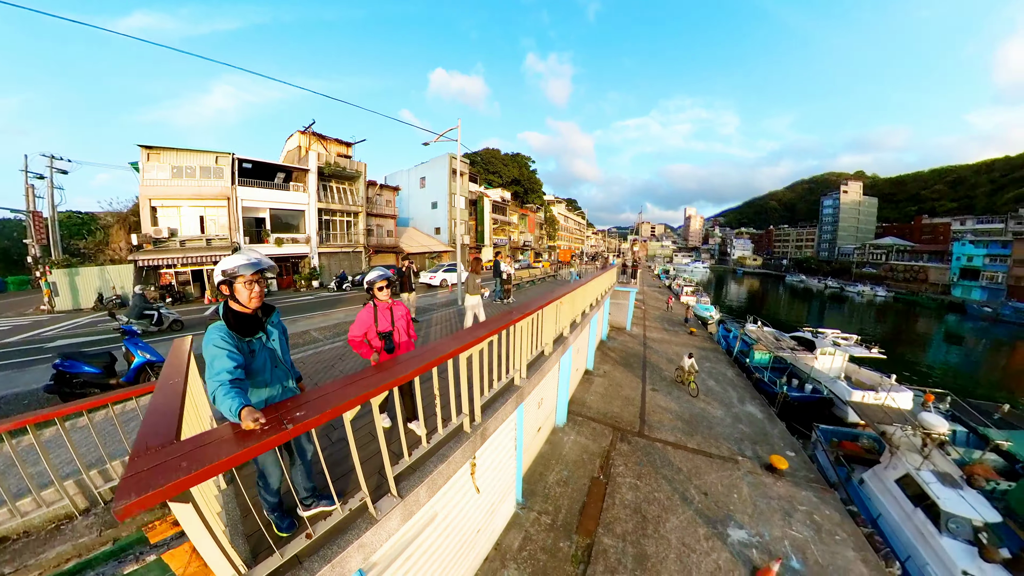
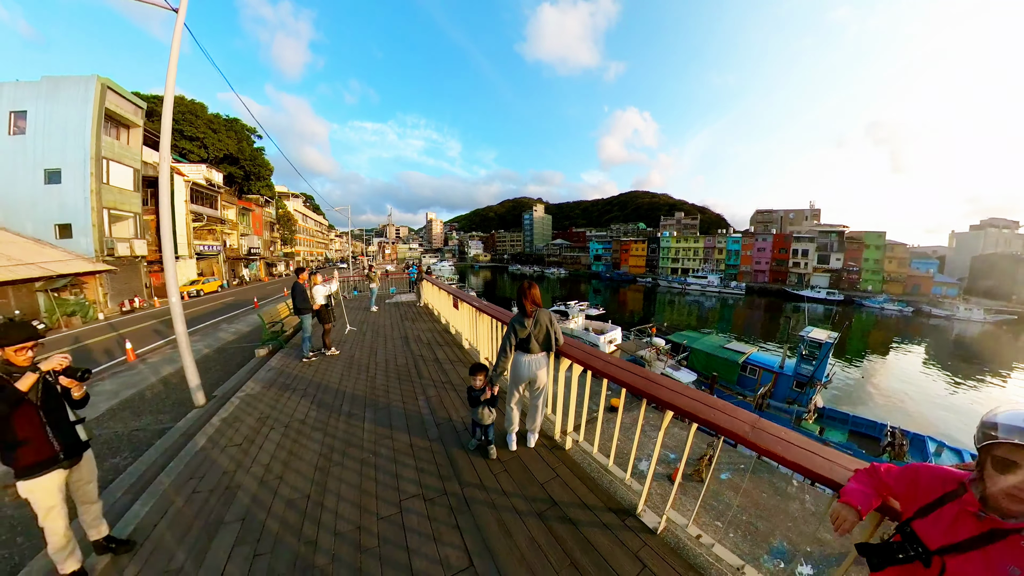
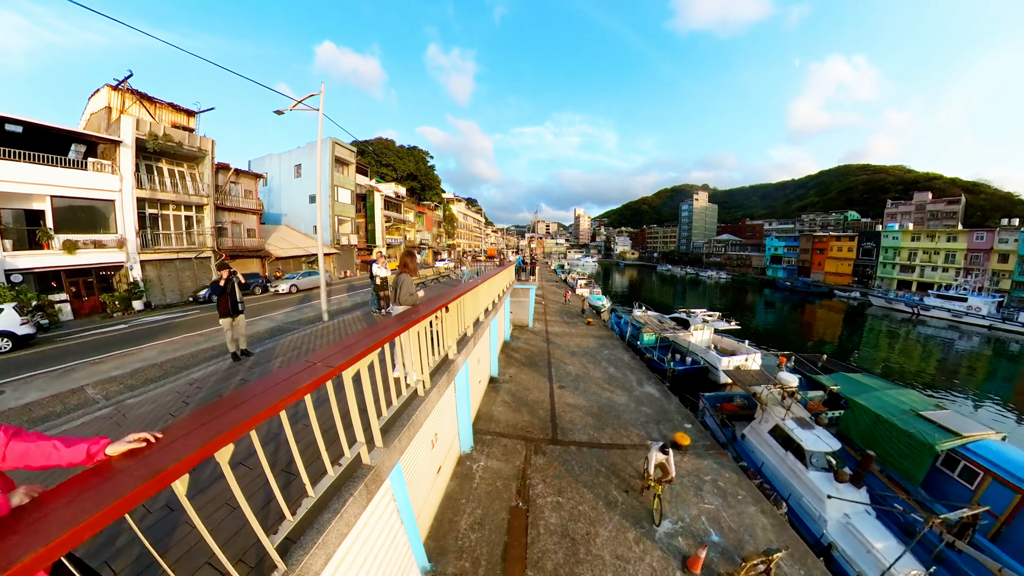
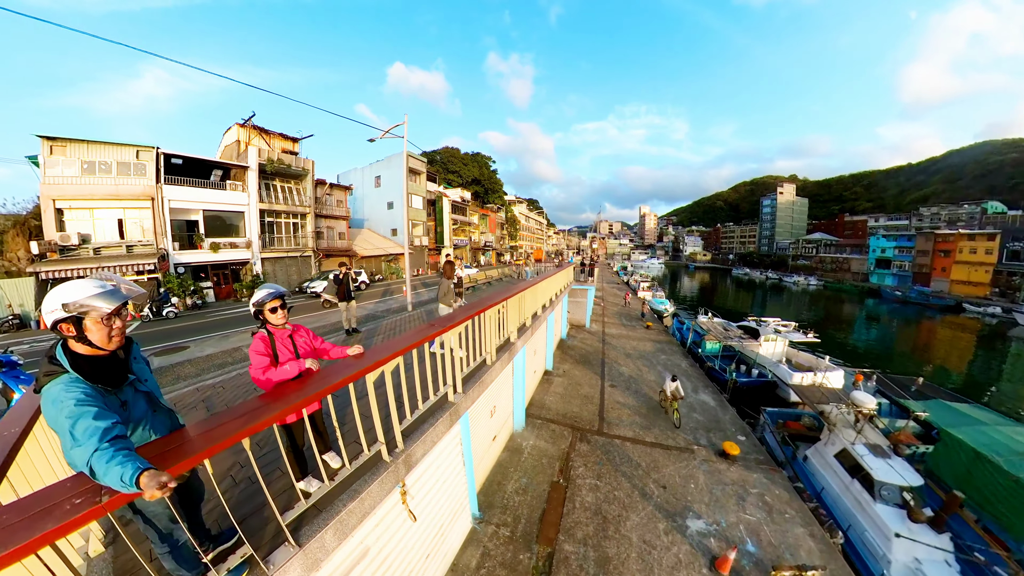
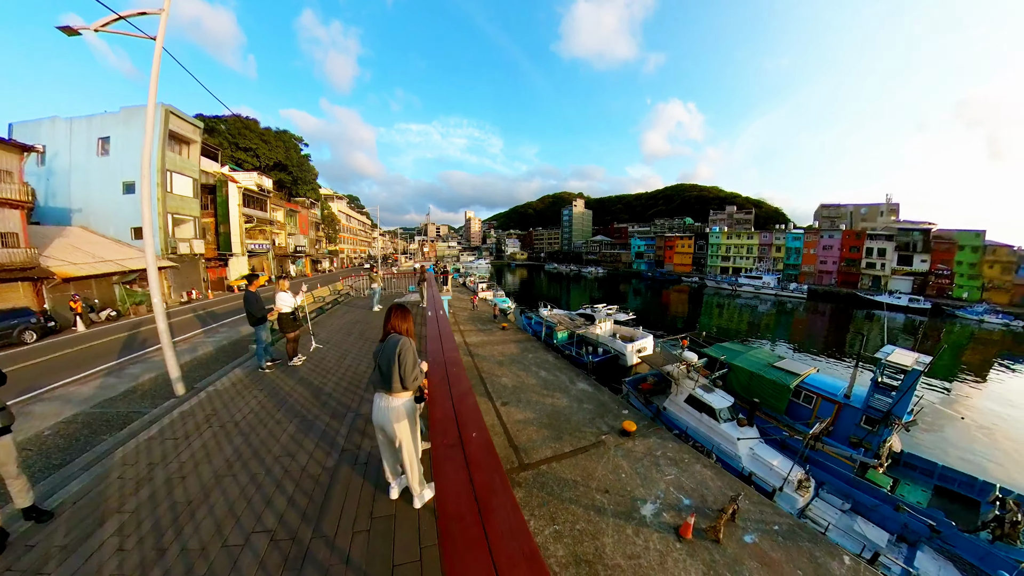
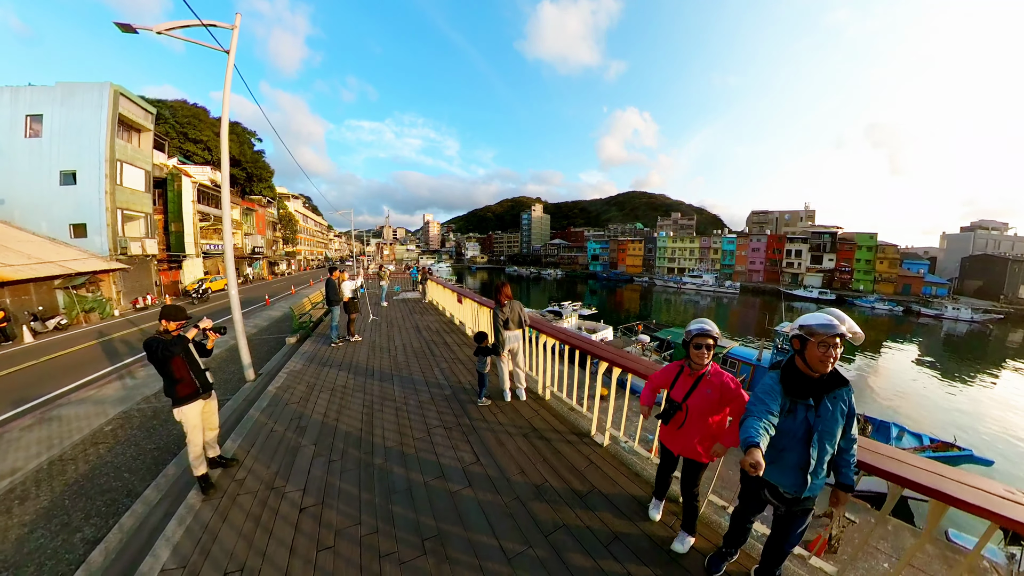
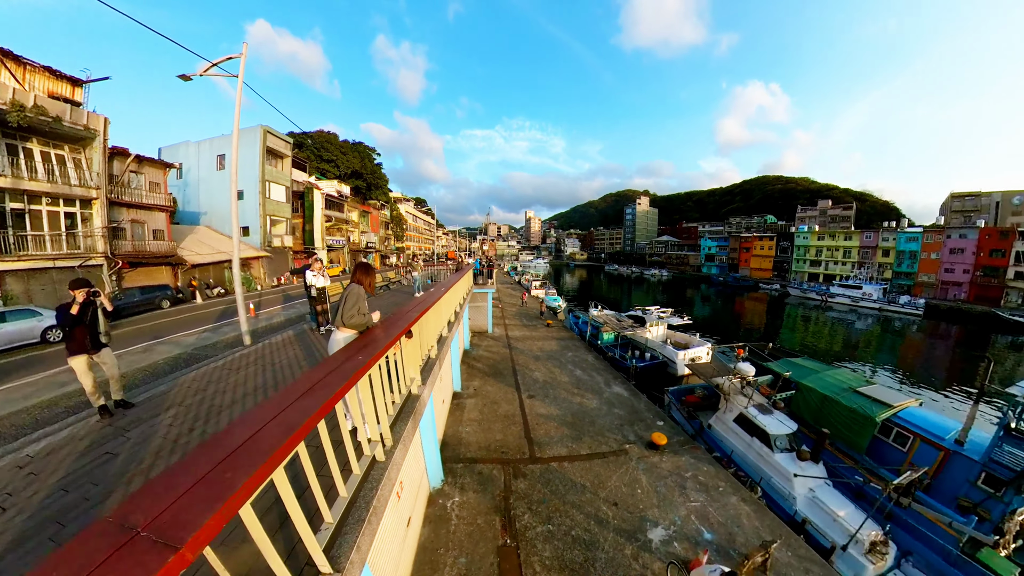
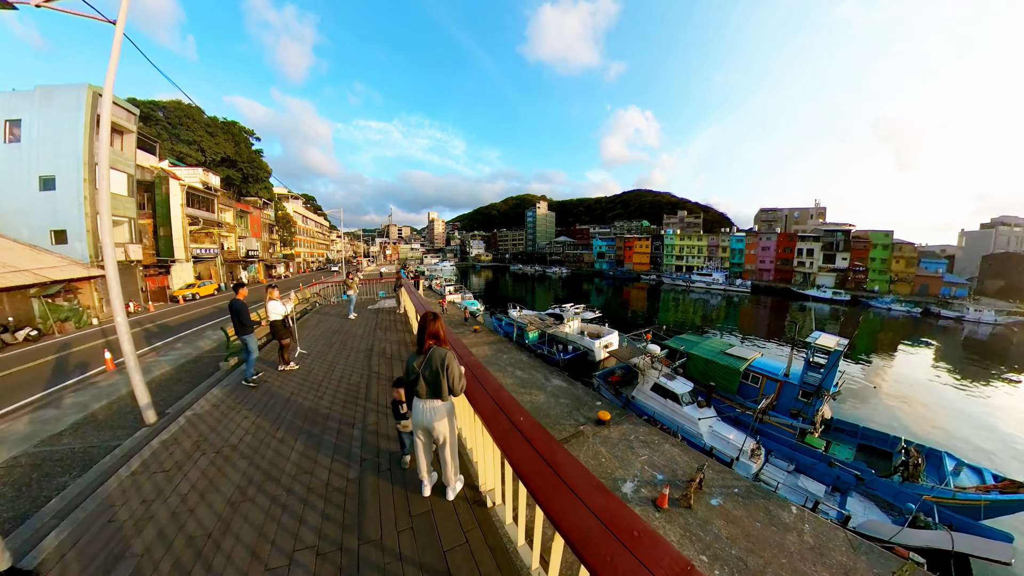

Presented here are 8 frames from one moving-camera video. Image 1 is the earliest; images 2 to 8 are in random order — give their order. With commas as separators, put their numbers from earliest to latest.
4, 3, 7, 5, 8, 2, 6
